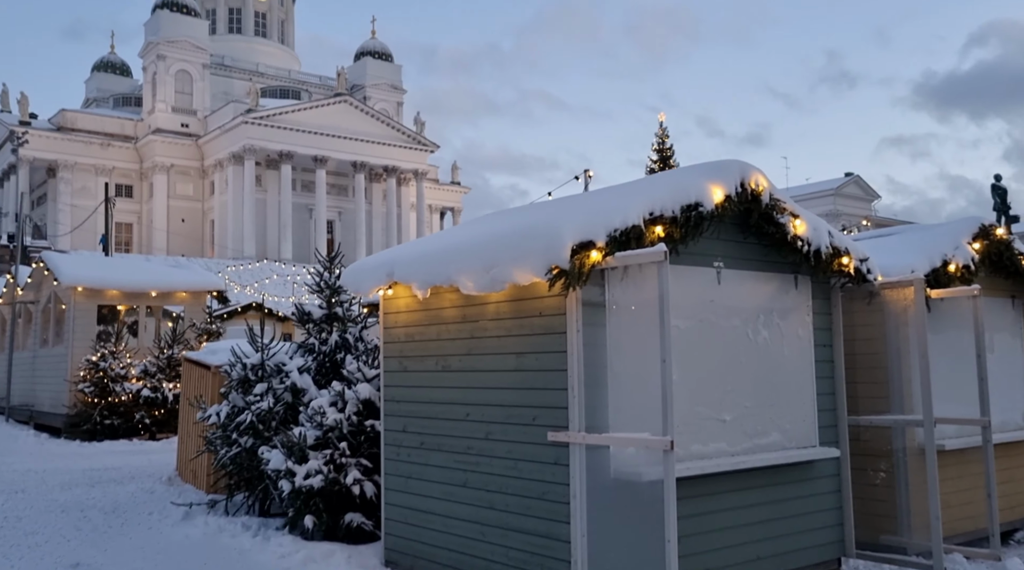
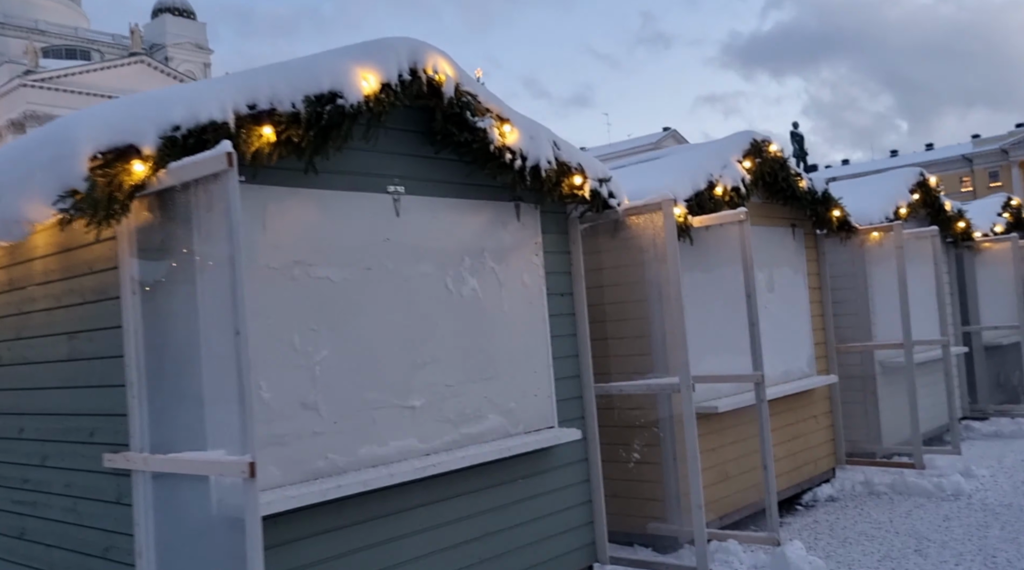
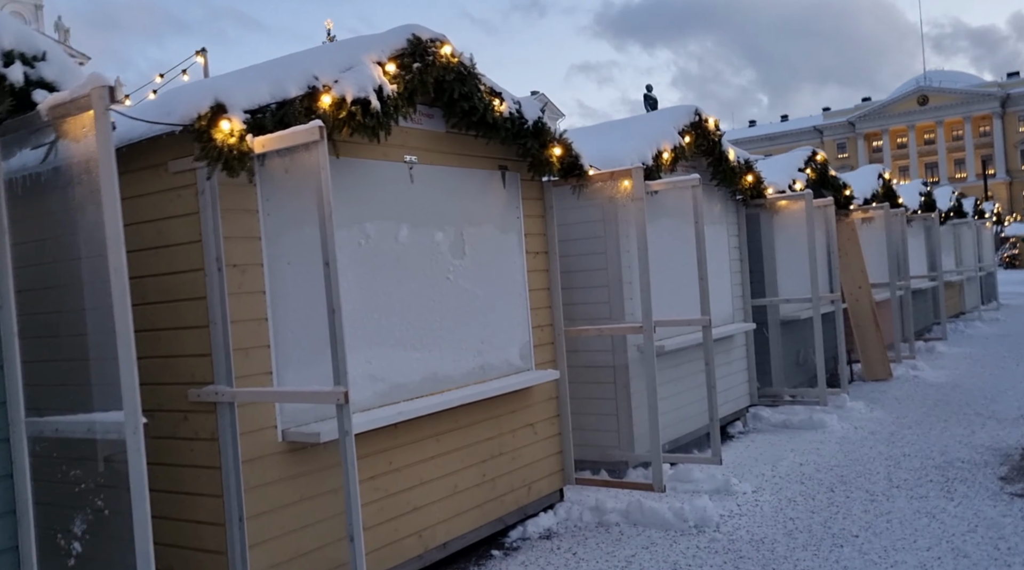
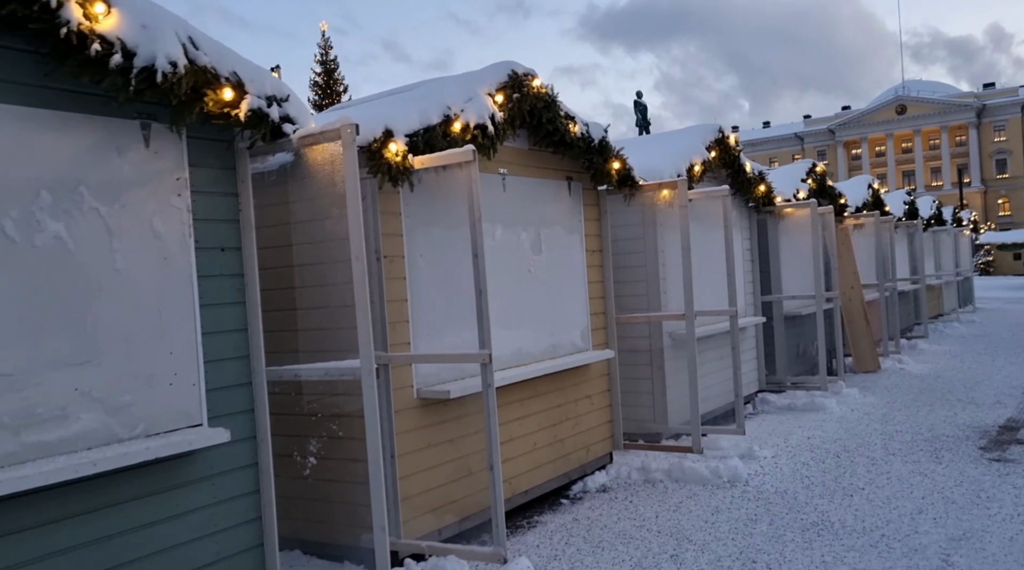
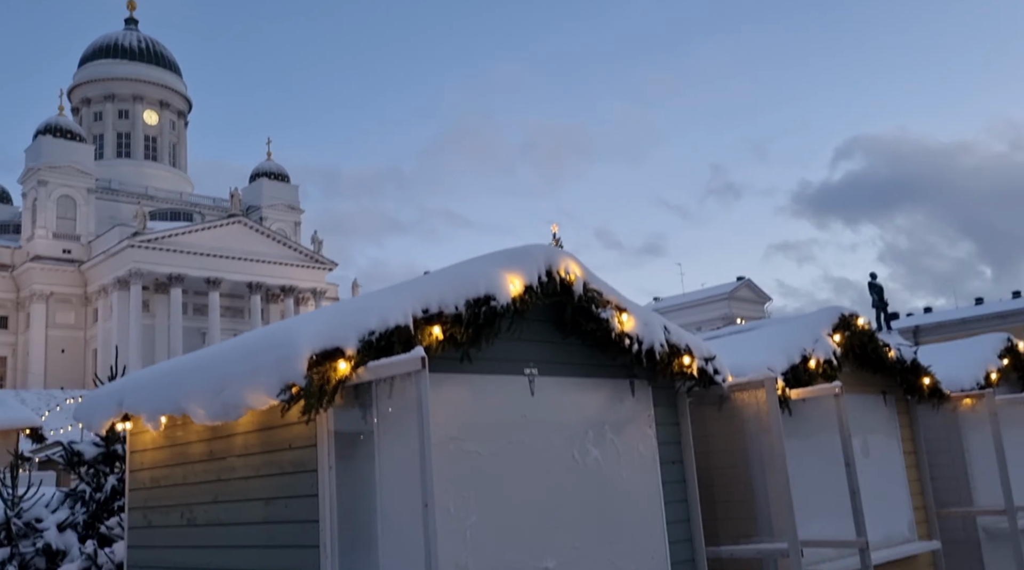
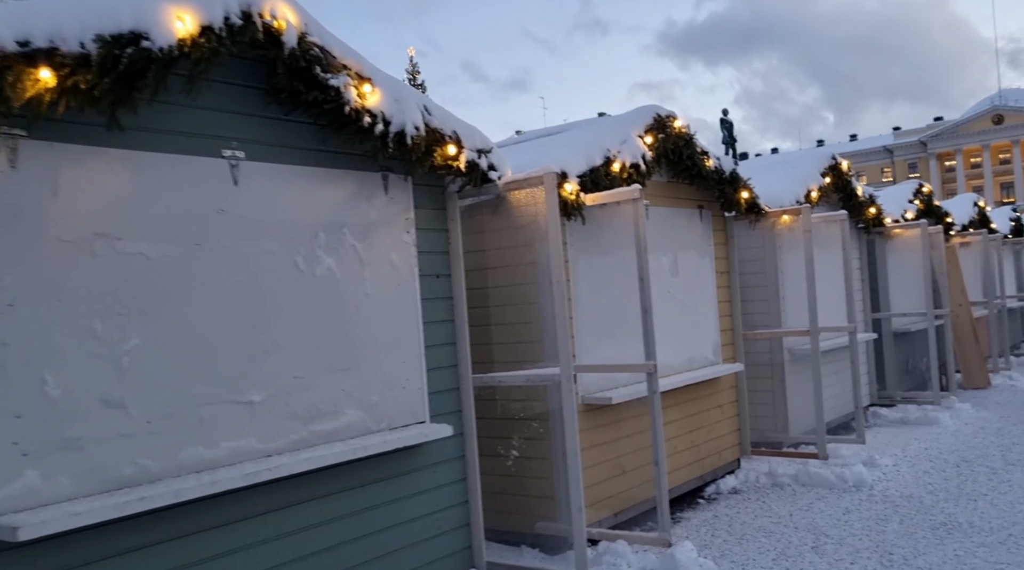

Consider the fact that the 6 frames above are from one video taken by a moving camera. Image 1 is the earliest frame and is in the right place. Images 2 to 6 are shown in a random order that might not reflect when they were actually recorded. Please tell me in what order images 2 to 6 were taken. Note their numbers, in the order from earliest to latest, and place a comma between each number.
5, 2, 6, 4, 3
